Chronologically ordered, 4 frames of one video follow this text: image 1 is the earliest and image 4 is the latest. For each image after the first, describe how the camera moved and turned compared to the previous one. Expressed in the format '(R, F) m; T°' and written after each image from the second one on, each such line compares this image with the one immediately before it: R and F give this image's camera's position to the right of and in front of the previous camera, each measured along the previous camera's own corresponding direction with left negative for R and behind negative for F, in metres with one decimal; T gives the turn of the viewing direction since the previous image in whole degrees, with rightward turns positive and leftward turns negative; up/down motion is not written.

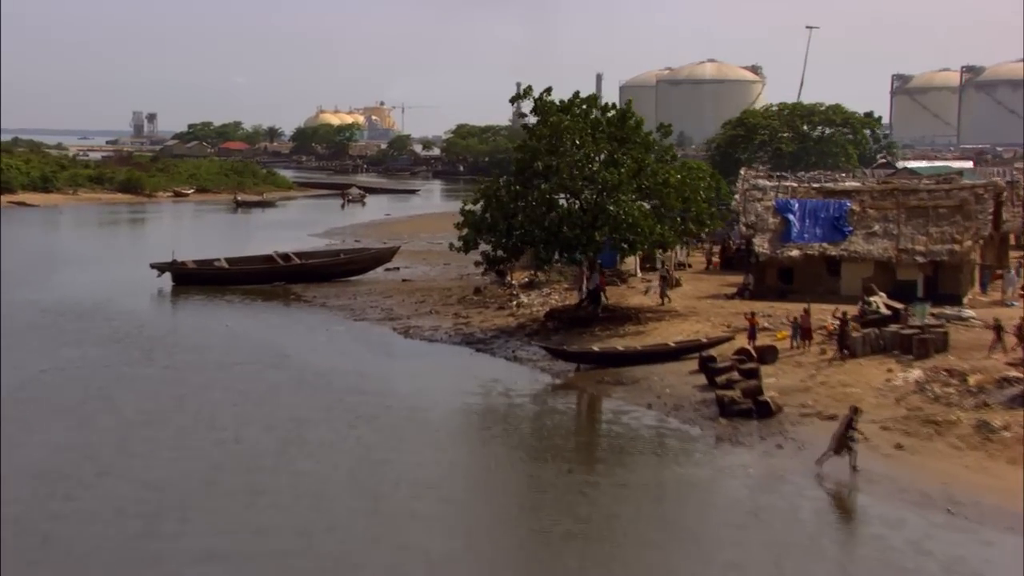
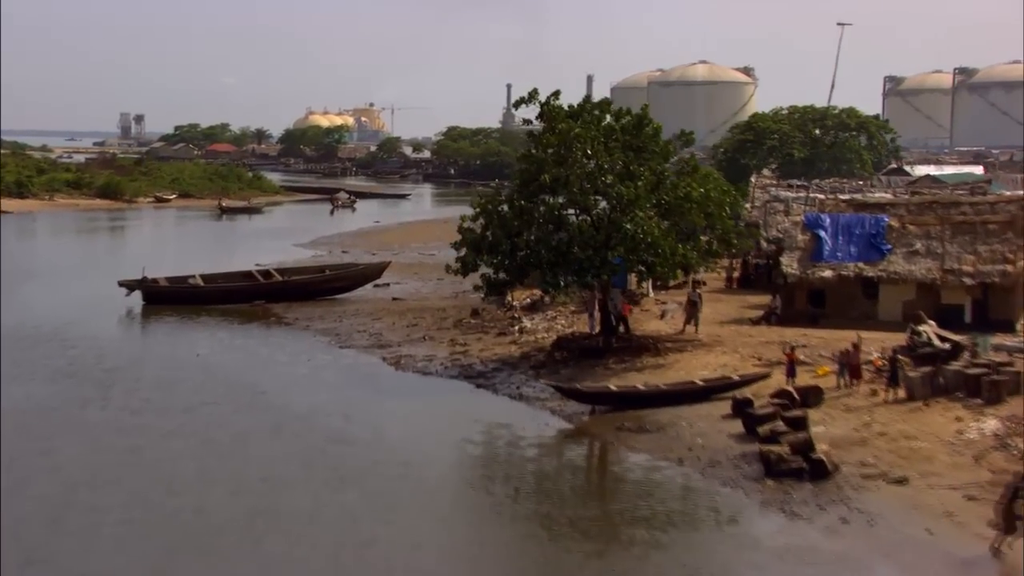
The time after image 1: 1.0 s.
(-0.2, +2.1) m; 0°
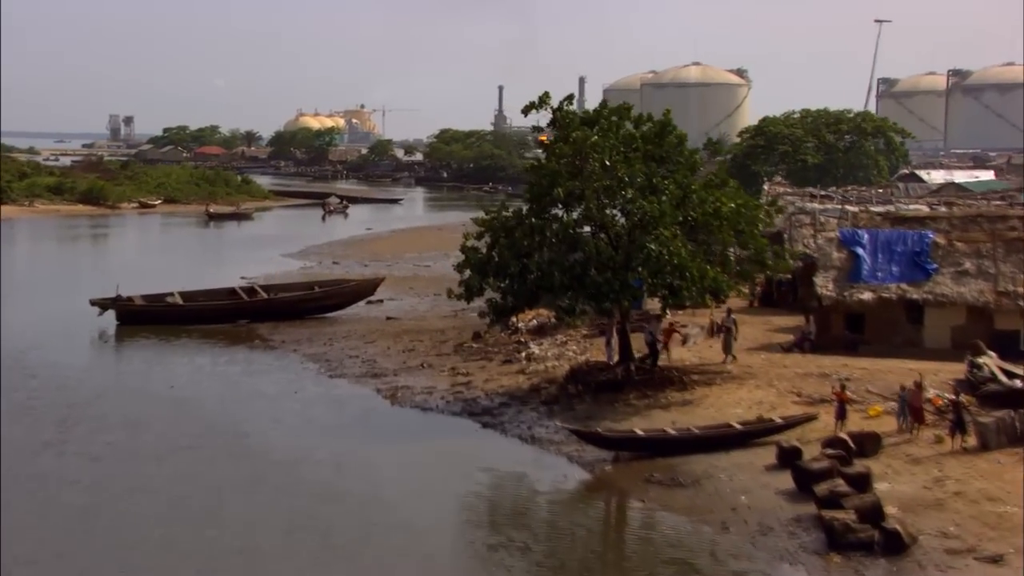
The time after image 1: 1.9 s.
(-0.2, +1.8) m; 0°
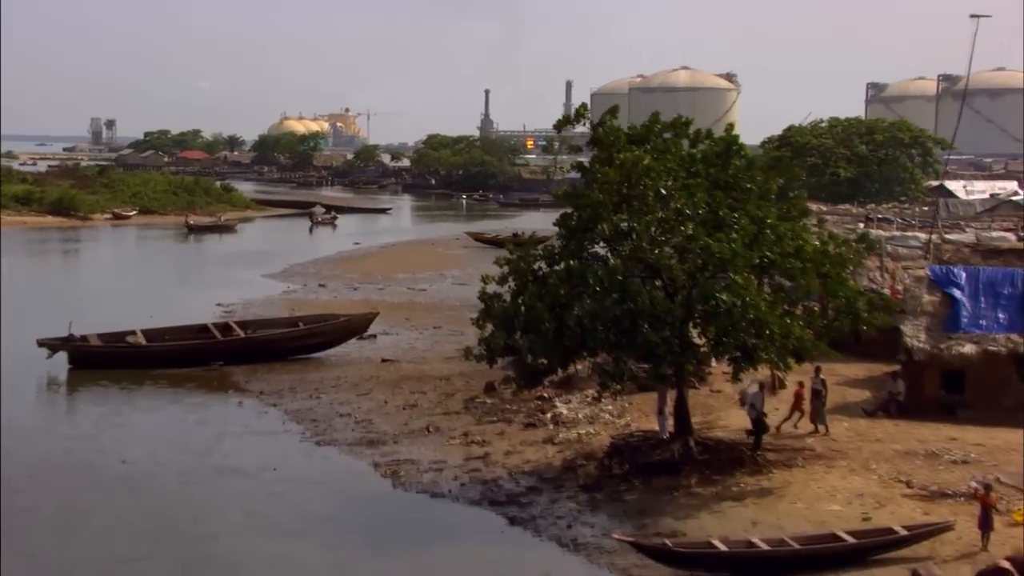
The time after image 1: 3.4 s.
(-0.4, +3.1) m; +1°
